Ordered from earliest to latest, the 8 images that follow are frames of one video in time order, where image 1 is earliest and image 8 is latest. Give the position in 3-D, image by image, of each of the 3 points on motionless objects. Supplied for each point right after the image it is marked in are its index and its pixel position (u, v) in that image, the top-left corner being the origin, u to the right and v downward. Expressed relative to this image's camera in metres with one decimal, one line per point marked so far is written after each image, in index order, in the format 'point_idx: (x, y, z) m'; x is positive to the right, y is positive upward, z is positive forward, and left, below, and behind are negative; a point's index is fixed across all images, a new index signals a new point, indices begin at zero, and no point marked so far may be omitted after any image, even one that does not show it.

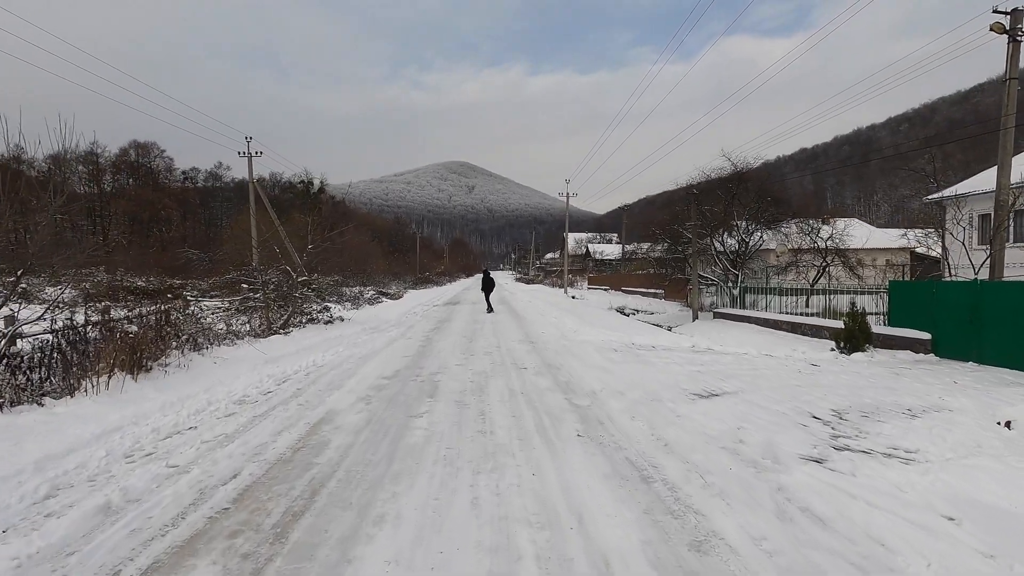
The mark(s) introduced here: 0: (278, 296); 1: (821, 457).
0: (-5.6, -0.2, +12.8) m
1: (+2.2, -1.2, +3.8) m
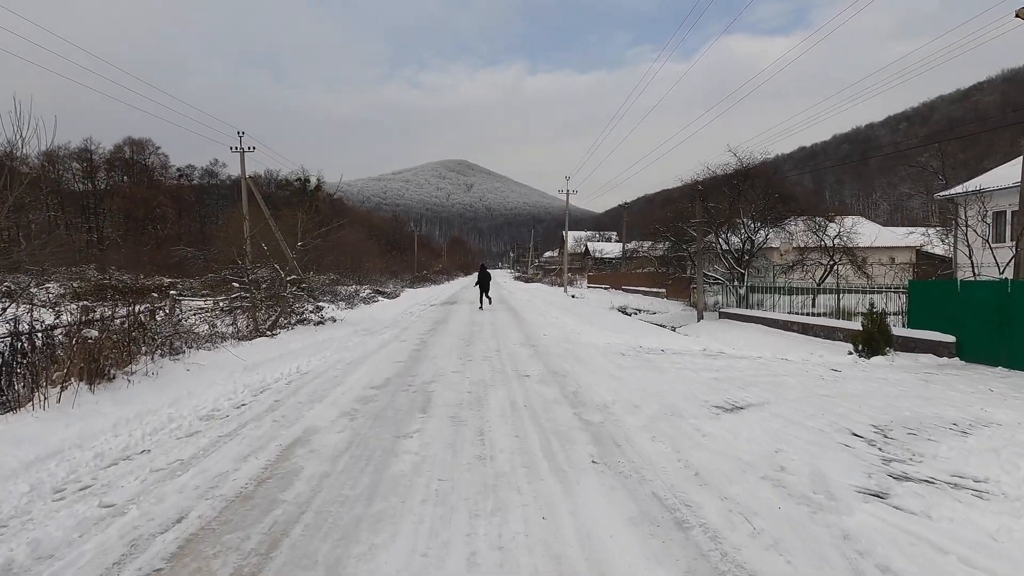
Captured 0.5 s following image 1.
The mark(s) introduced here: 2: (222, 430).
0: (-5.6, -0.2, +12.1) m
1: (+2.2, -1.2, +3.2) m
2: (-2.3, -1.2, +4.3) m
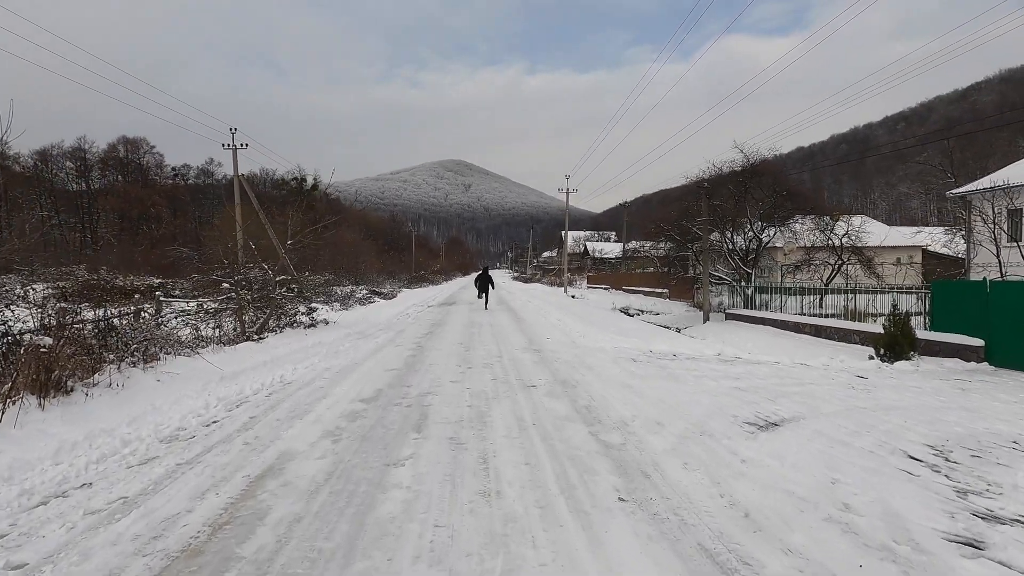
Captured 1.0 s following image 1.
0: (-5.5, -0.2, +11.5) m
1: (+2.3, -1.2, +2.6) m
2: (-2.3, -1.2, +3.7) m
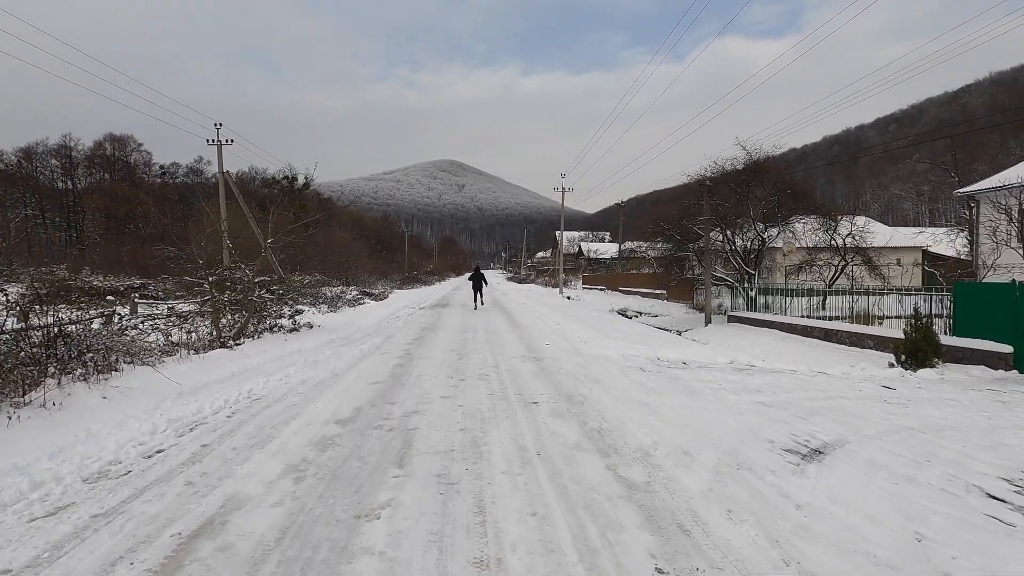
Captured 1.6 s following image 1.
0: (-5.6, -0.2, +10.8) m
1: (+2.3, -1.3, +2.0) m
2: (-2.3, -1.2, +3.0) m
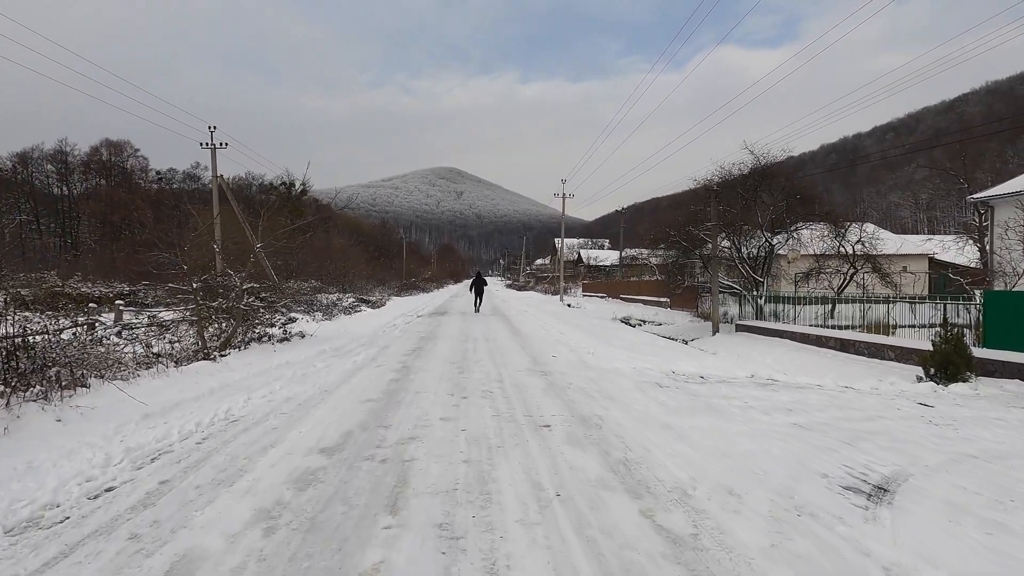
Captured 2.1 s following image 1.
0: (-5.5, -0.4, +10.2) m
1: (+2.4, -1.3, +1.4) m
2: (-2.2, -1.2, +2.4) m
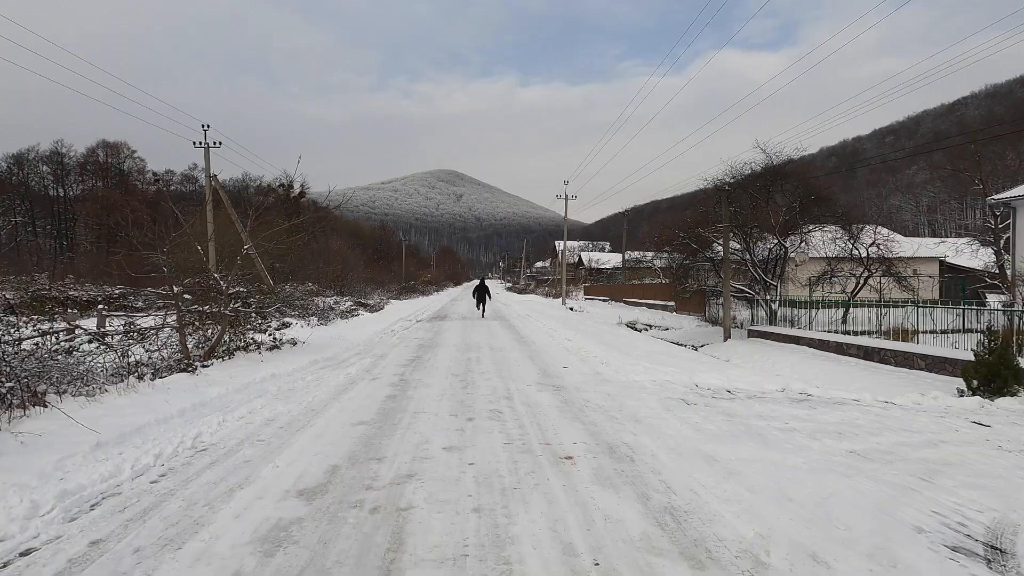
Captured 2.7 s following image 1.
0: (-5.4, -0.5, +9.5) m
1: (+2.5, -1.4, +0.7) m
2: (-2.1, -1.3, +1.7) m
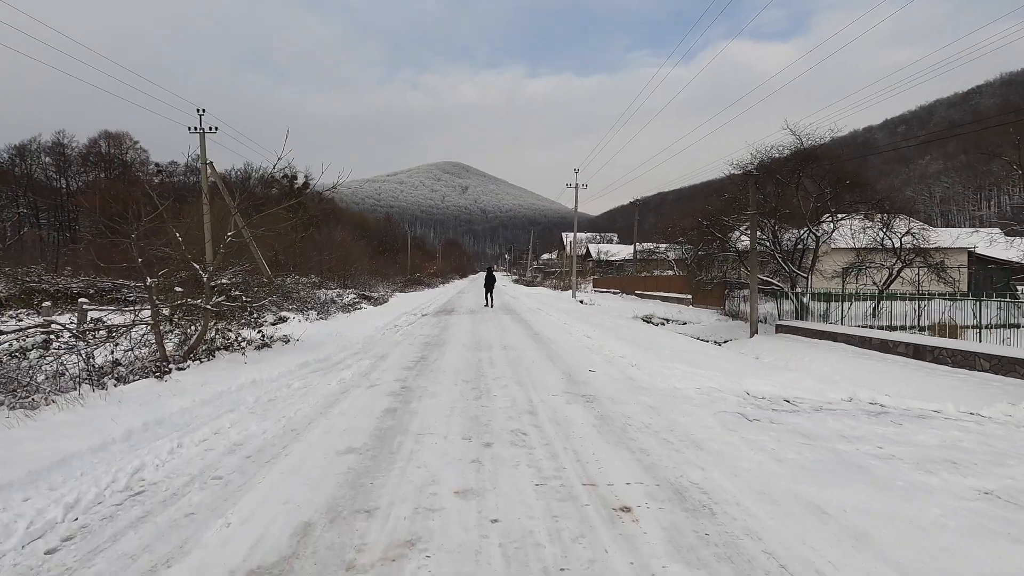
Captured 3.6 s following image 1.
0: (-5.2, -0.3, +8.5) m
1: (+2.7, -1.4, -0.3) m
2: (-1.9, -1.3, +0.7) m
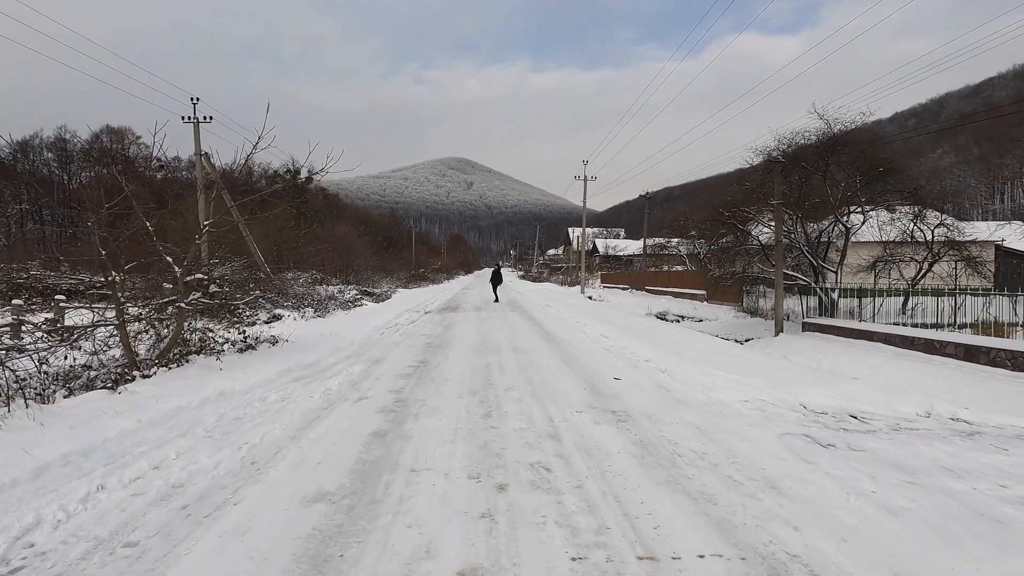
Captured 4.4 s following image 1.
0: (-5.0, -0.3, +7.6) m
1: (+2.8, -1.4, -1.3) m
2: (-1.8, -1.3, -0.2) m
